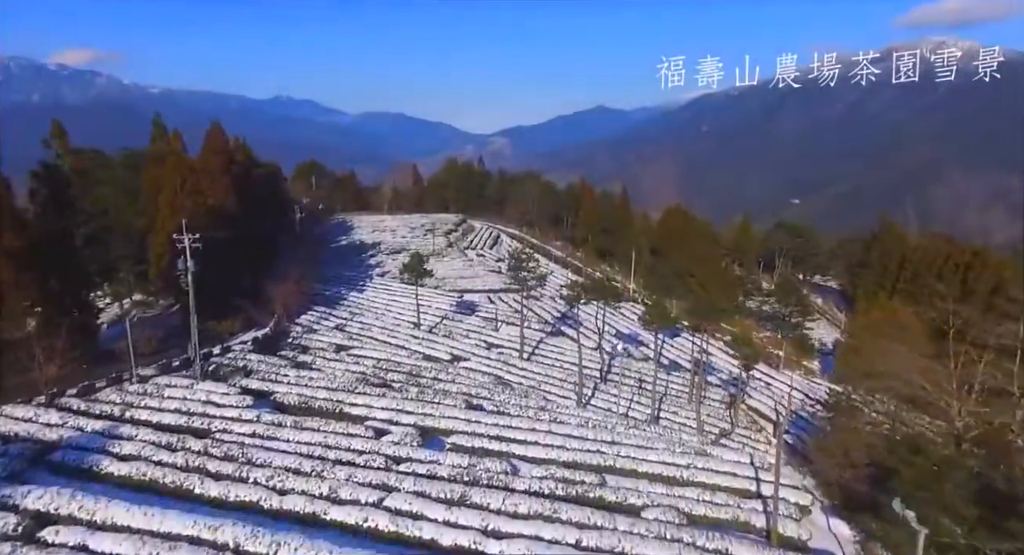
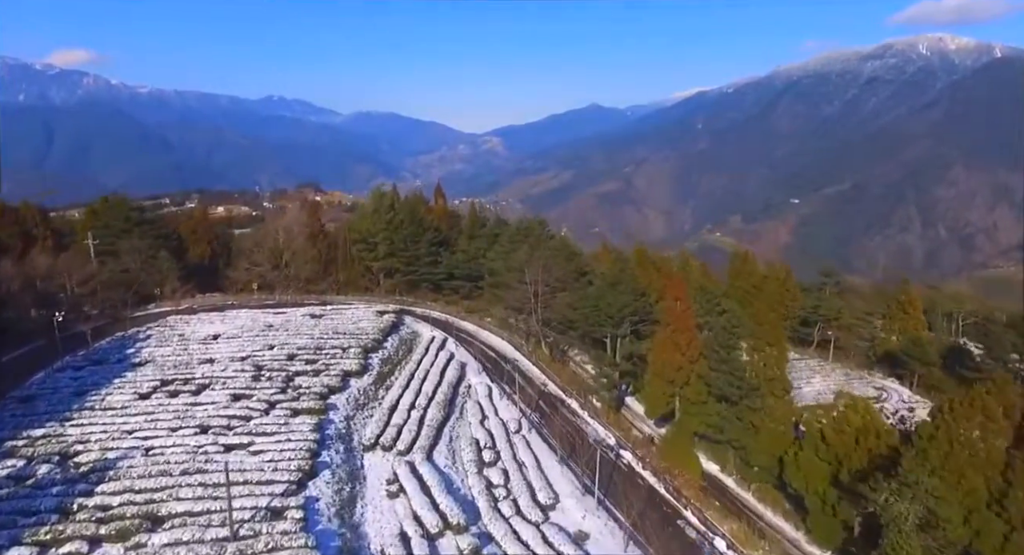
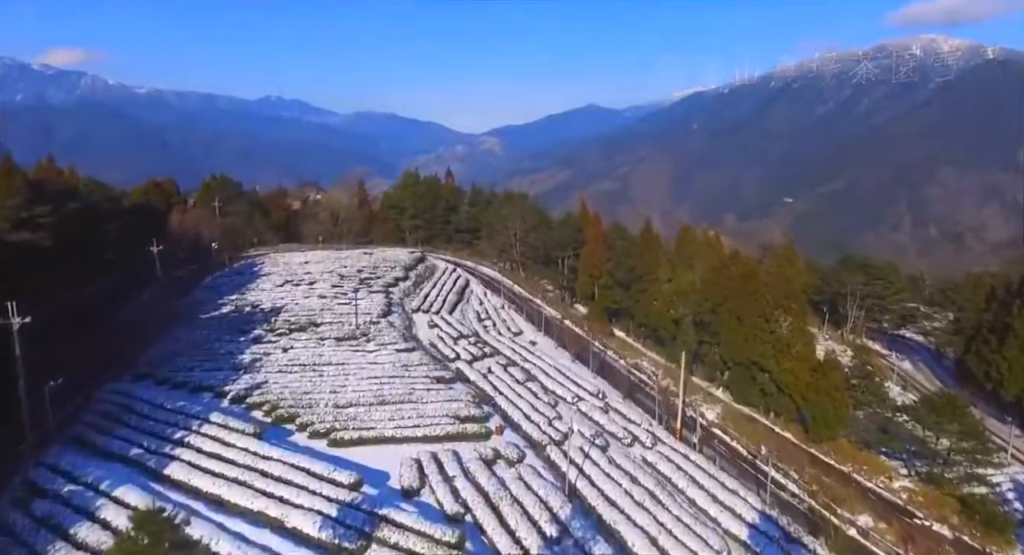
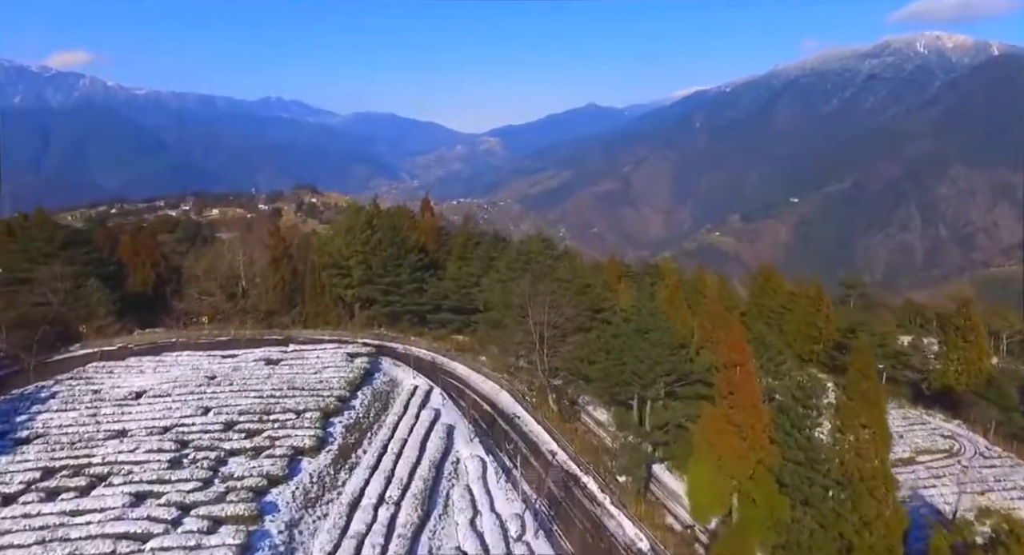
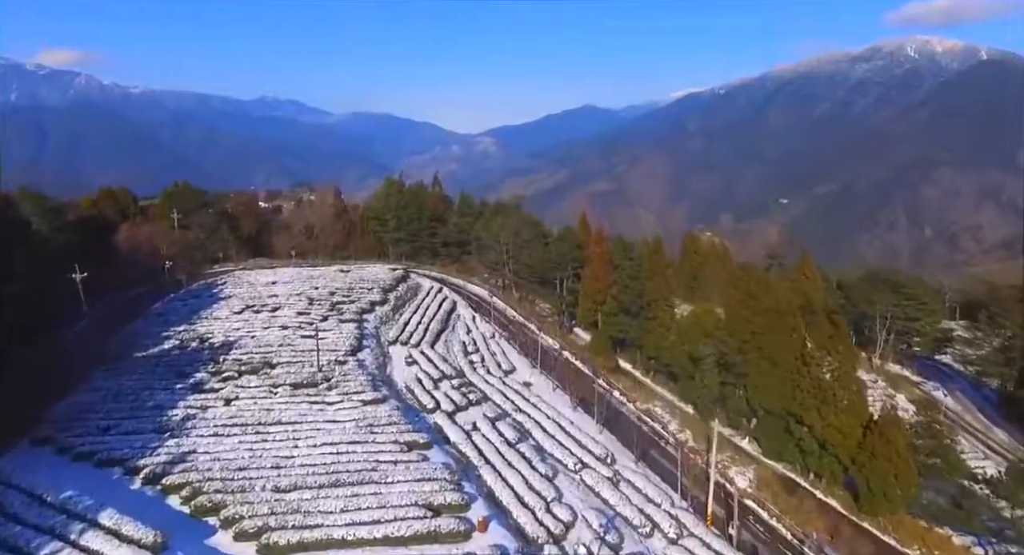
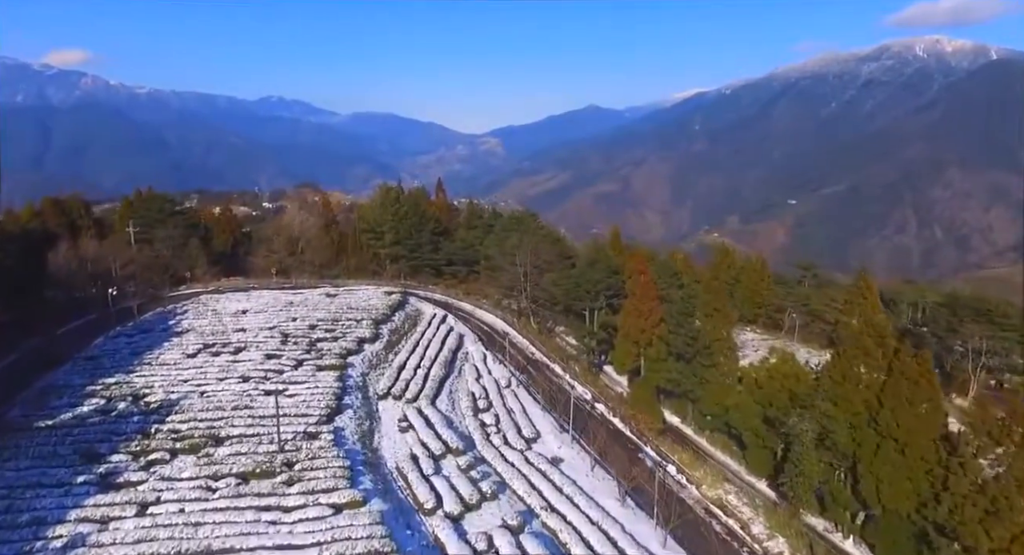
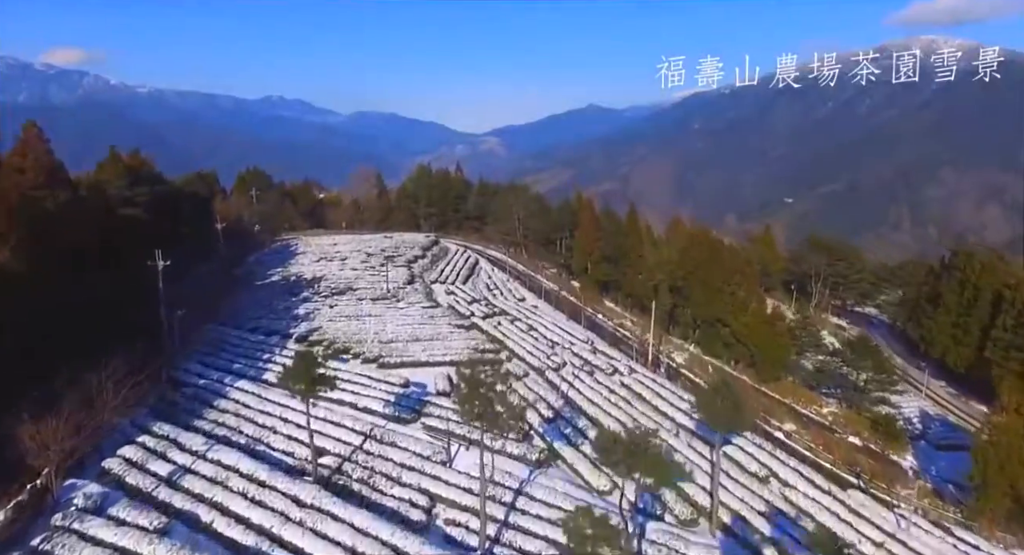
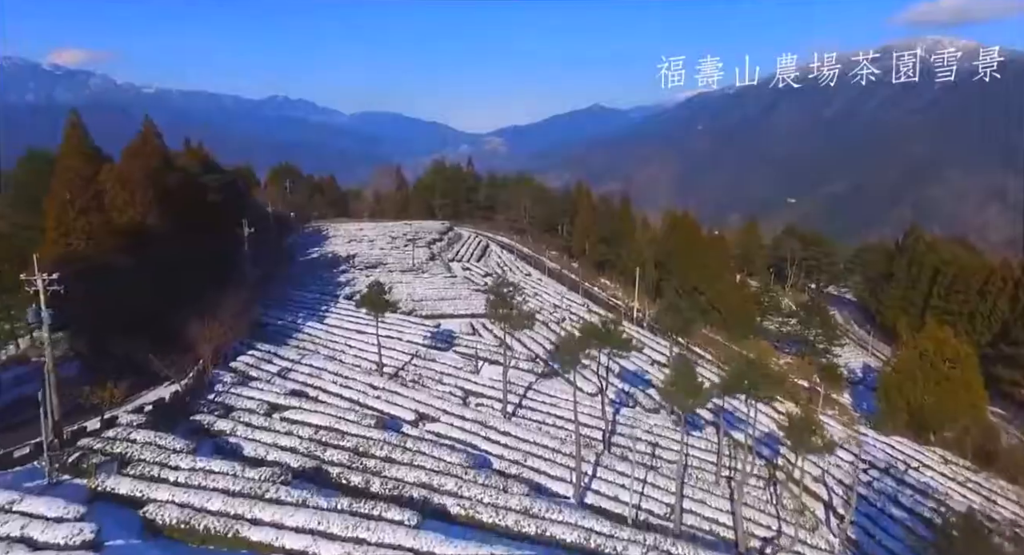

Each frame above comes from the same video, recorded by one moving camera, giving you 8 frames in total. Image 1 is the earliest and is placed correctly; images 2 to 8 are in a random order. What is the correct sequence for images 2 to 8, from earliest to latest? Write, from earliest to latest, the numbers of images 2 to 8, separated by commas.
8, 7, 3, 5, 6, 2, 4
